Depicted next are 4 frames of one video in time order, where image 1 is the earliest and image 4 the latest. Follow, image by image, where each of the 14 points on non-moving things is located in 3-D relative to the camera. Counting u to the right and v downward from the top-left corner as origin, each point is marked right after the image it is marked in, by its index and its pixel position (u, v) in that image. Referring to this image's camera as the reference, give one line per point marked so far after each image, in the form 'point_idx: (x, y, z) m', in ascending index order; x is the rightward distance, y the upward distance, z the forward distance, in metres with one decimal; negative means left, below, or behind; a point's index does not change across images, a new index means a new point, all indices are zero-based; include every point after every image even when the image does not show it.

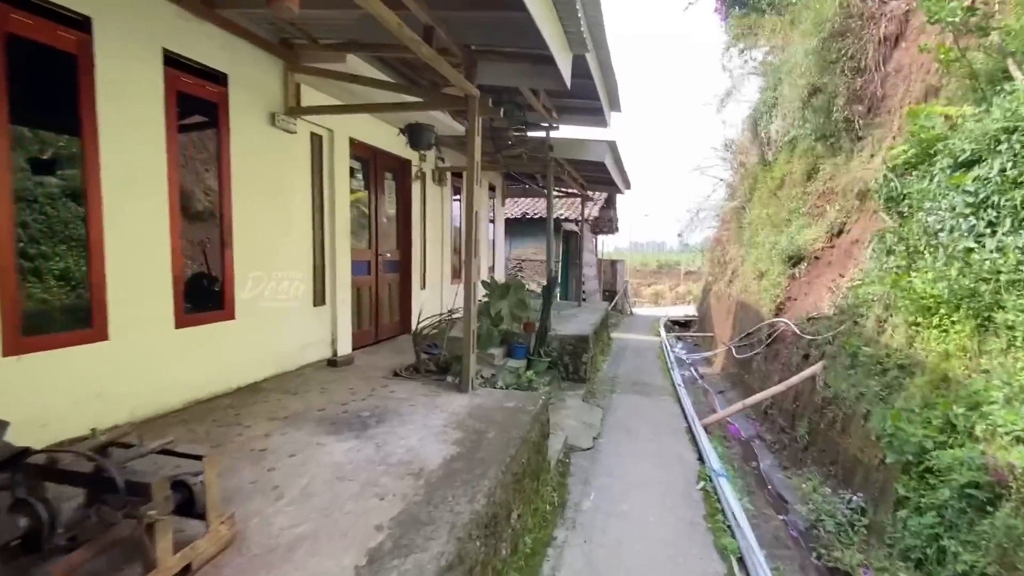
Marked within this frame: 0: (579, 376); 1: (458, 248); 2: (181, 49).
0: (+0.8, -1.1, +6.0) m
1: (-0.8, +0.6, +7.4) m
2: (-2.1, +1.5, +3.1) m
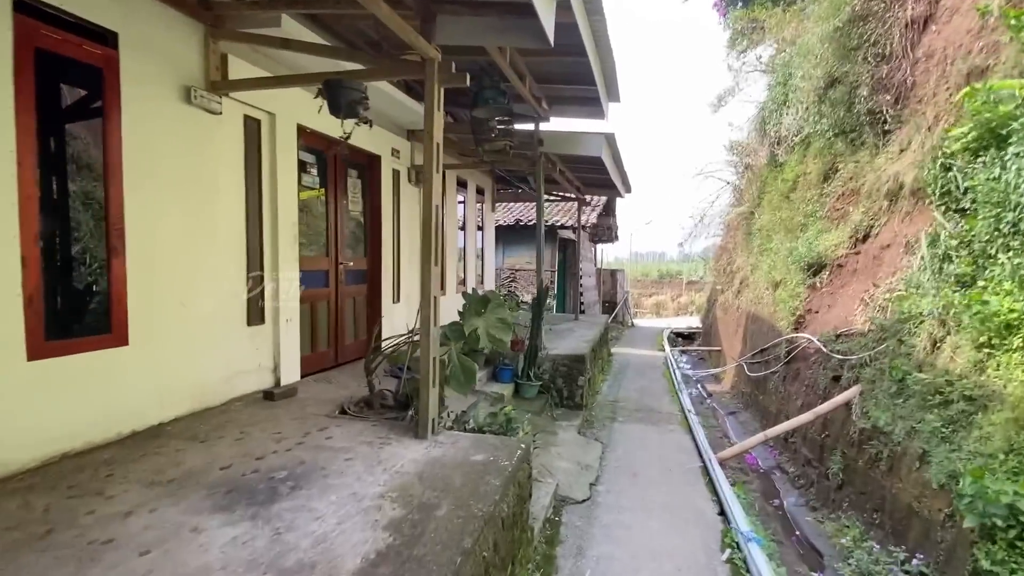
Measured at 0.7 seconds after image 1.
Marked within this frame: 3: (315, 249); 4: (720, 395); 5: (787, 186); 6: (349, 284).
0: (+0.7, -1.2, +5.2) m
1: (-1.0, +0.4, +6.7) m
2: (-2.2, +1.4, +2.3) m
3: (-1.7, +0.3, +4.3) m
4: (+3.9, -2.0, +9.1) m
5: (+4.8, +1.8, +8.6) m
6: (-1.6, 0.0, +4.7) m
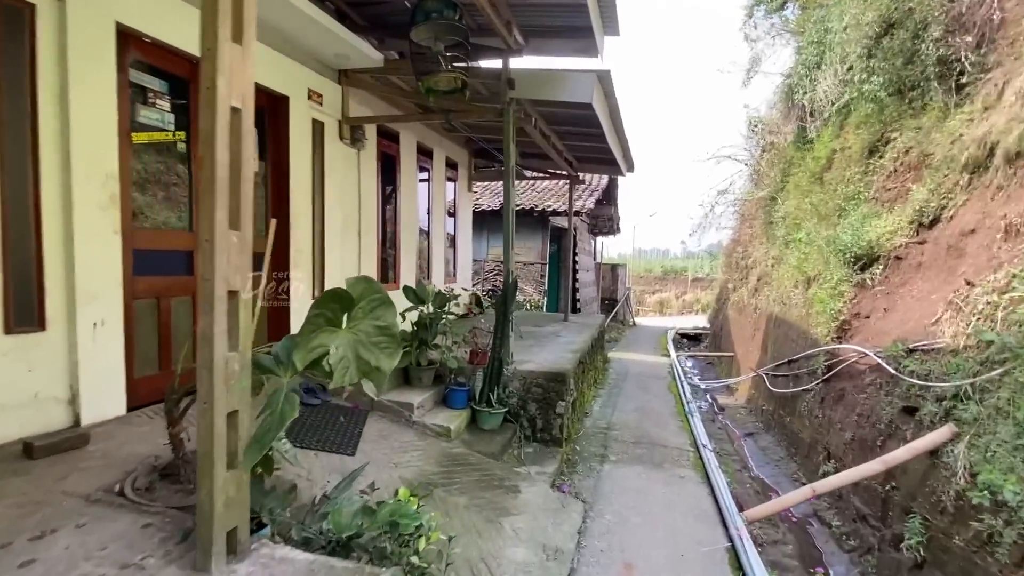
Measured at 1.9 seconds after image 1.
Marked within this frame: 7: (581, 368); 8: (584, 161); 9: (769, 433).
0: (+0.3, -1.2, +3.9) m
1: (-1.3, +0.5, +5.3) m
2: (-2.6, +1.5, +1.0) m
3: (-2.1, +0.4, +2.9) m
4: (+3.5, -2.0, +7.8) m
5: (+4.5, +1.8, +7.2) m
6: (-1.9, +0.1, +3.4) m
7: (+0.7, -0.8, +4.7) m
8: (+1.0, +1.8, +7.1) m
9: (+3.4, -1.9, +6.5) m
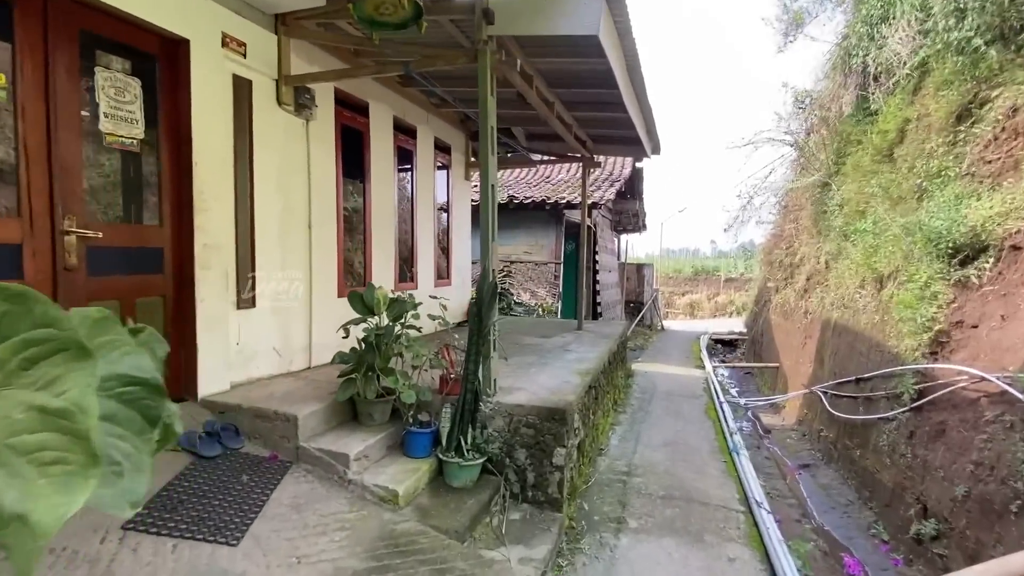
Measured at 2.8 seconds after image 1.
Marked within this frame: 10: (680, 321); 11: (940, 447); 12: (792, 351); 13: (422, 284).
0: (+0.2, -1.2, +2.8) m
1: (-1.3, +0.5, +4.4) m
2: (-2.9, +1.4, +0.1) m
3: (-2.2, +0.4, +2.1) m
4: (+3.6, -2.0, +6.6) m
5: (+4.6, +1.8, +6.0) m
6: (-2.1, +0.1, +2.5) m
7: (+0.6, -0.8, +3.6) m
8: (+1.1, +1.8, +6.0) m
9: (+3.5, -1.9, +5.3) m
10: (+6.5, -1.2, +18.7) m
11: (+3.1, -1.2, +3.6) m
12: (+4.4, -1.0, +7.6) m
13: (-1.0, 0.0, +5.3) m
